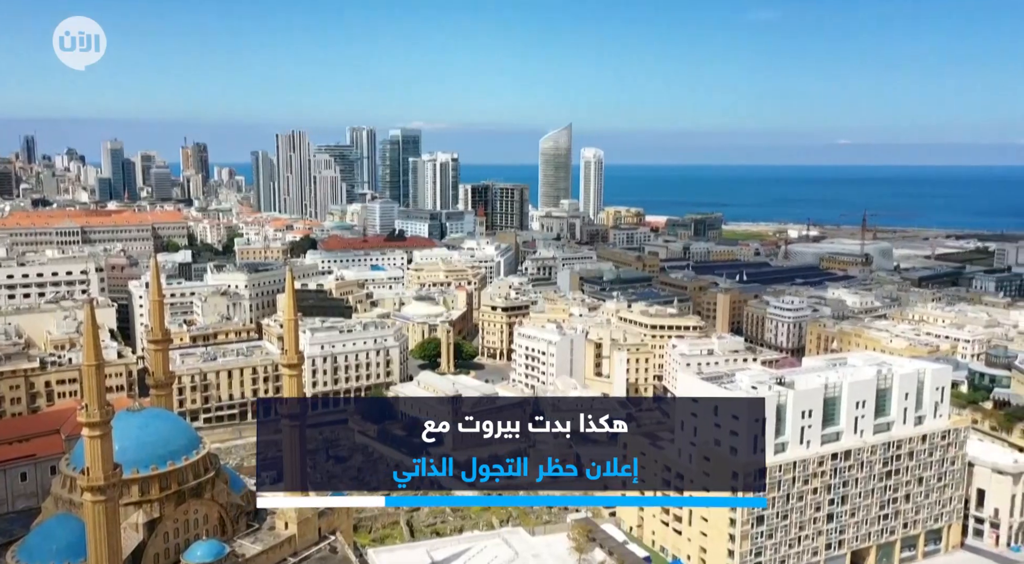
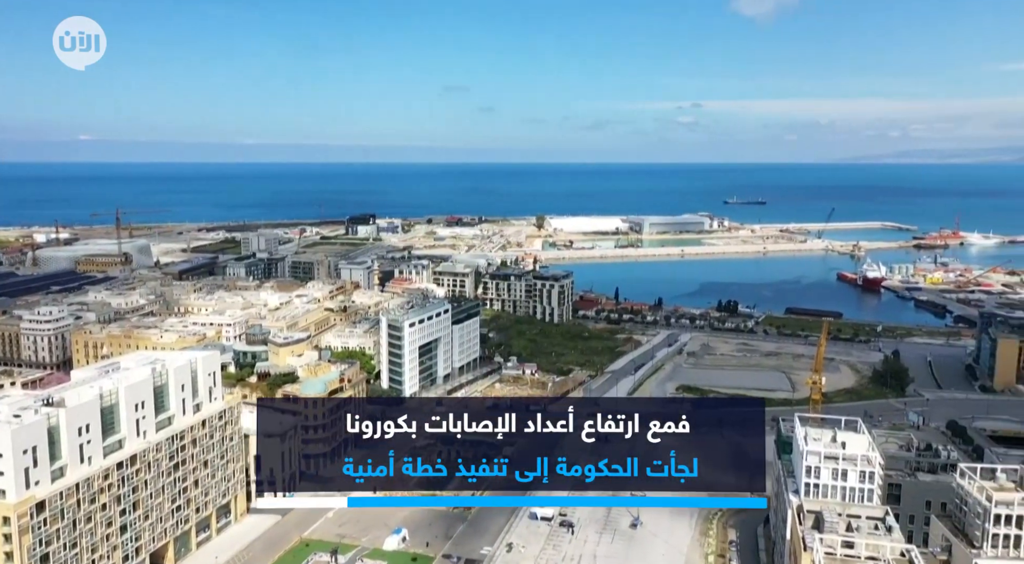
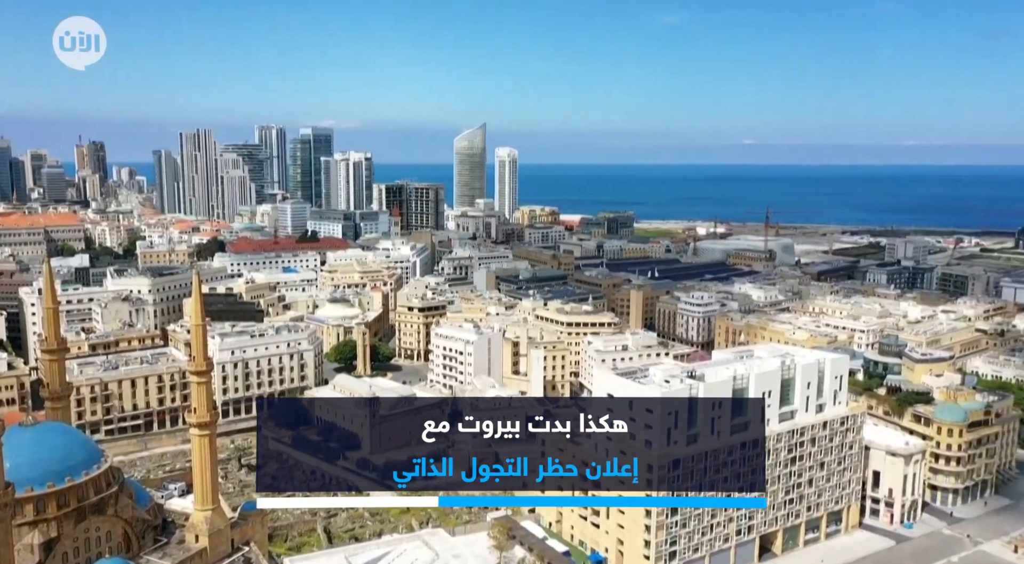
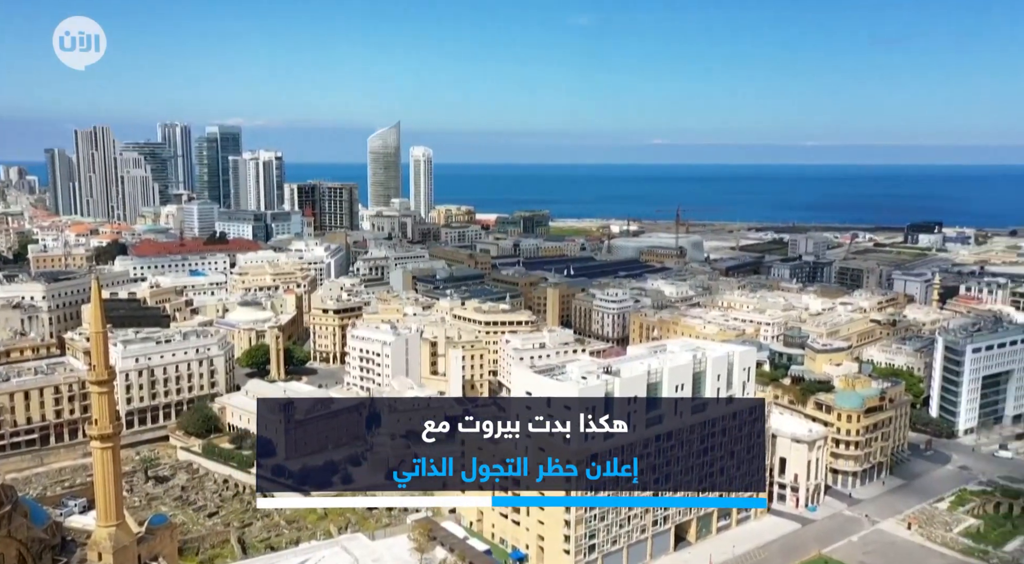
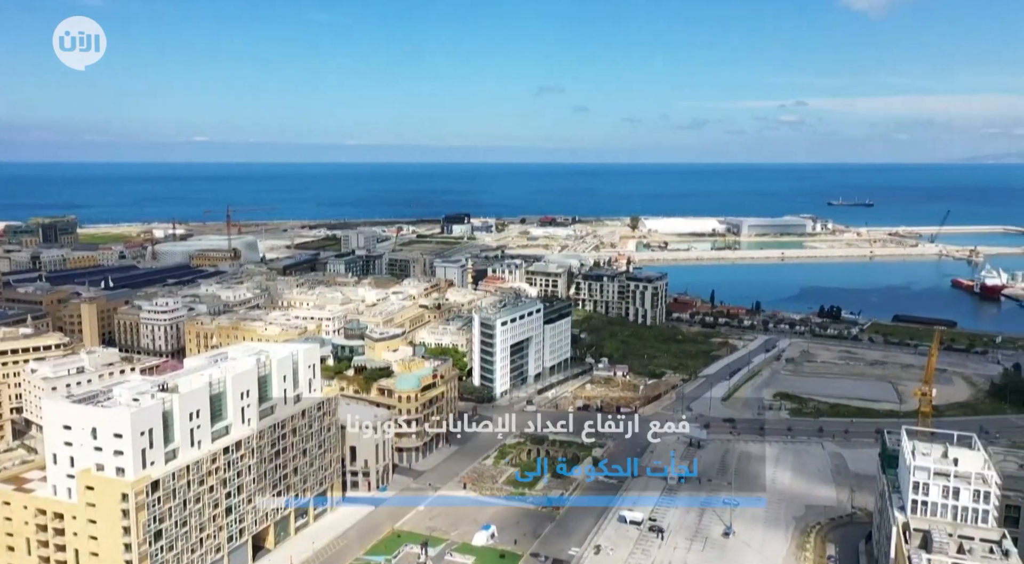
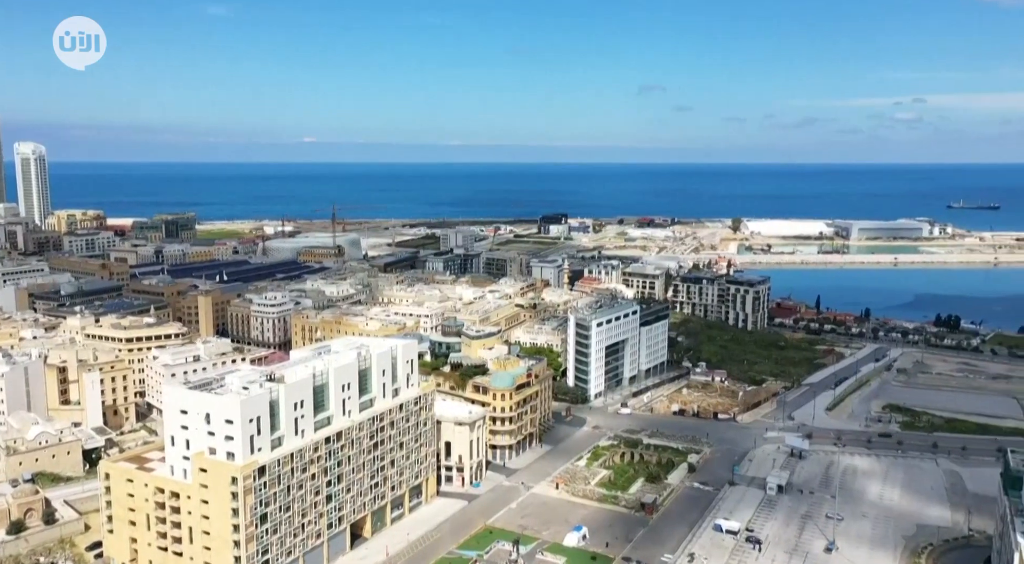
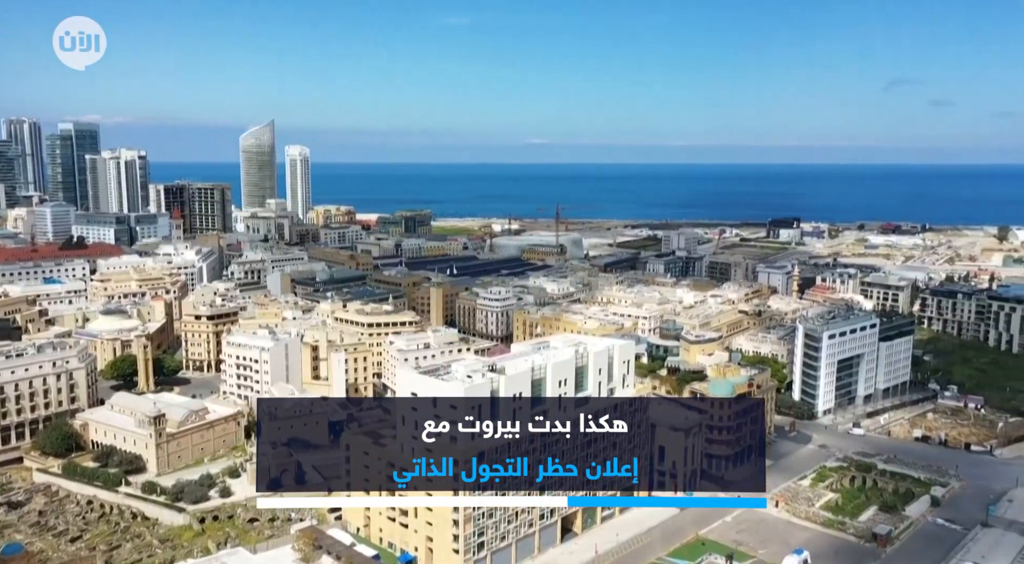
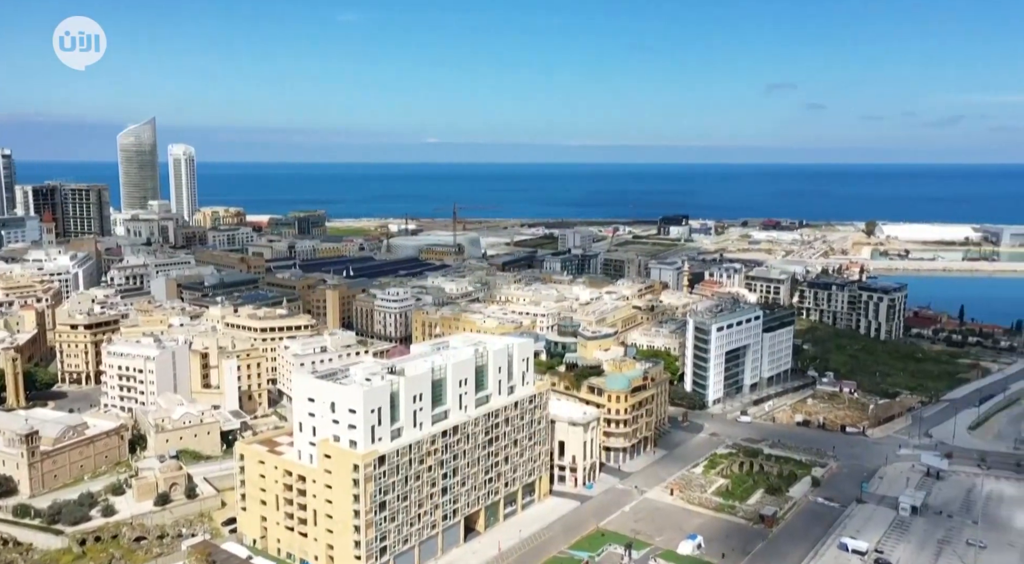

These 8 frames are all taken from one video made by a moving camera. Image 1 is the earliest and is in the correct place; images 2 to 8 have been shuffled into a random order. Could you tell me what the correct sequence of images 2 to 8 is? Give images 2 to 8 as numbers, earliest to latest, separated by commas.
3, 4, 7, 8, 6, 5, 2
